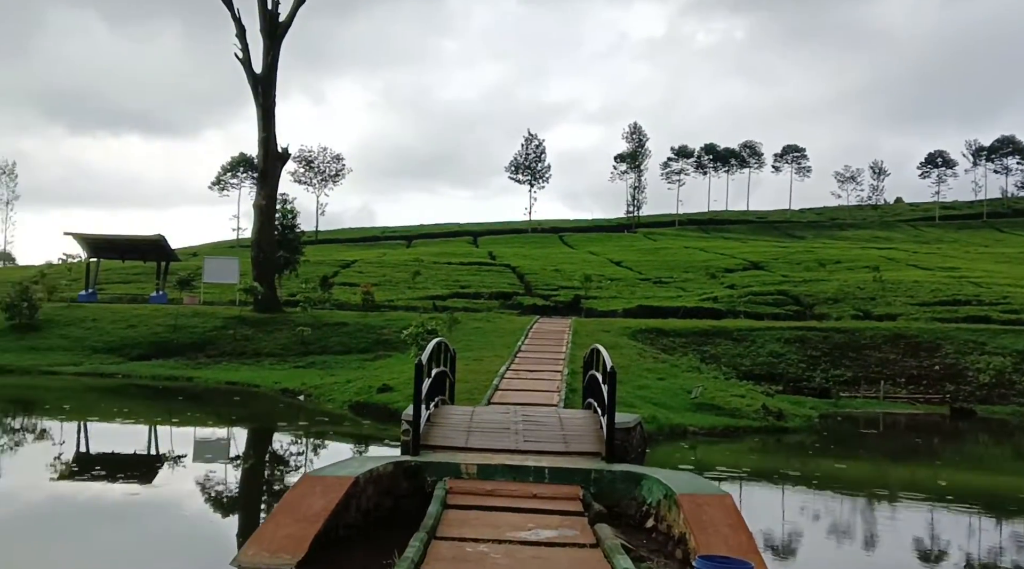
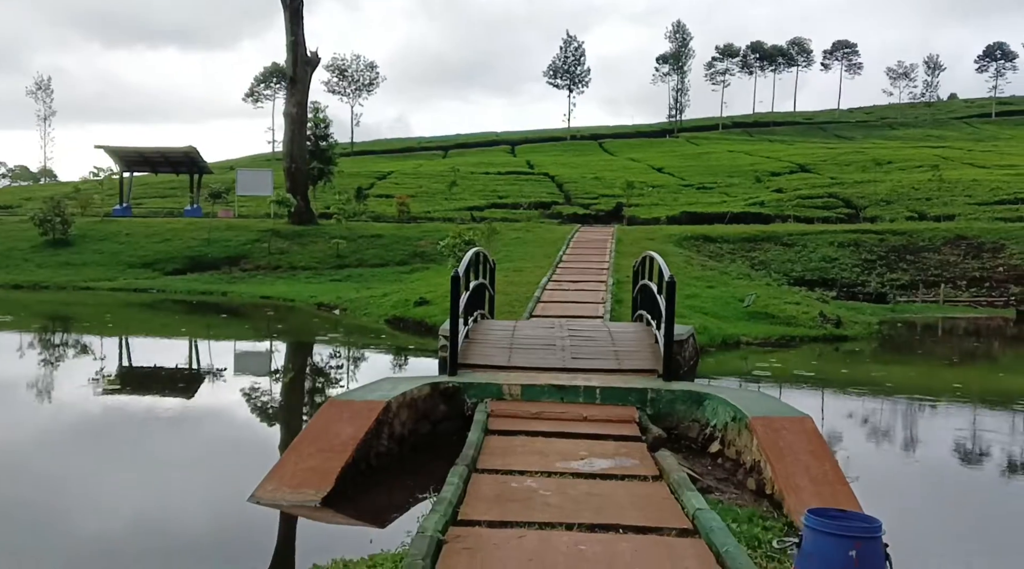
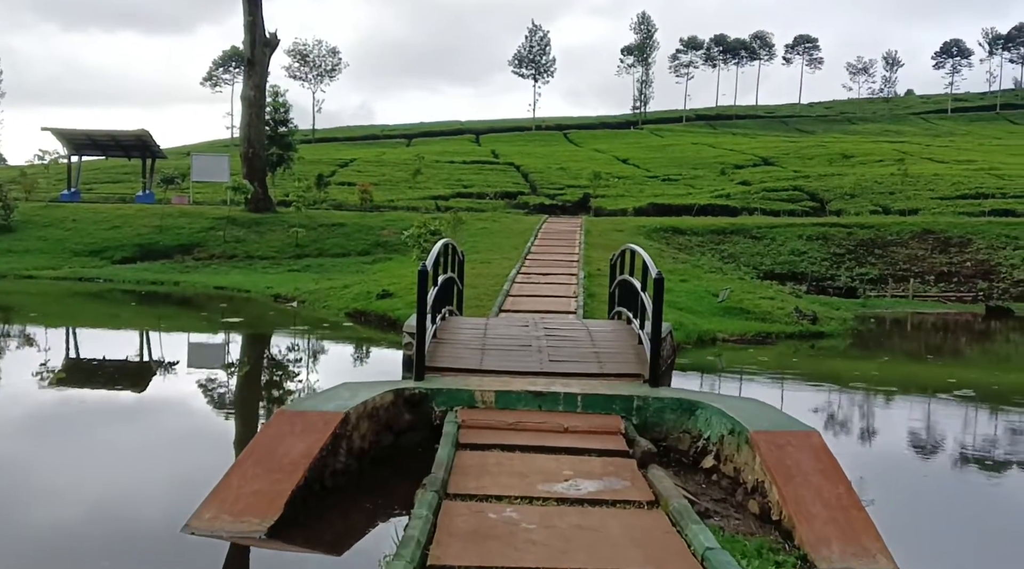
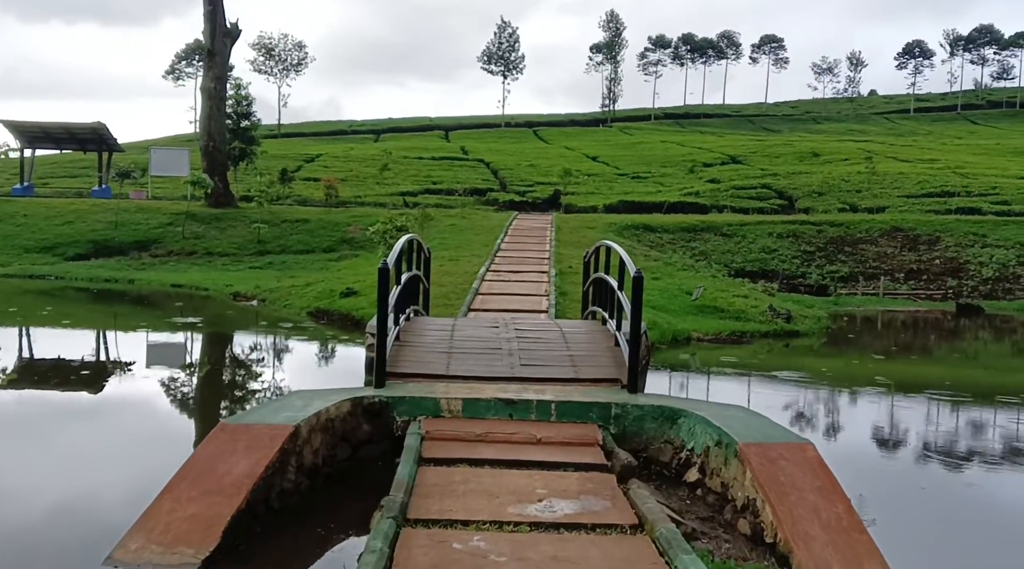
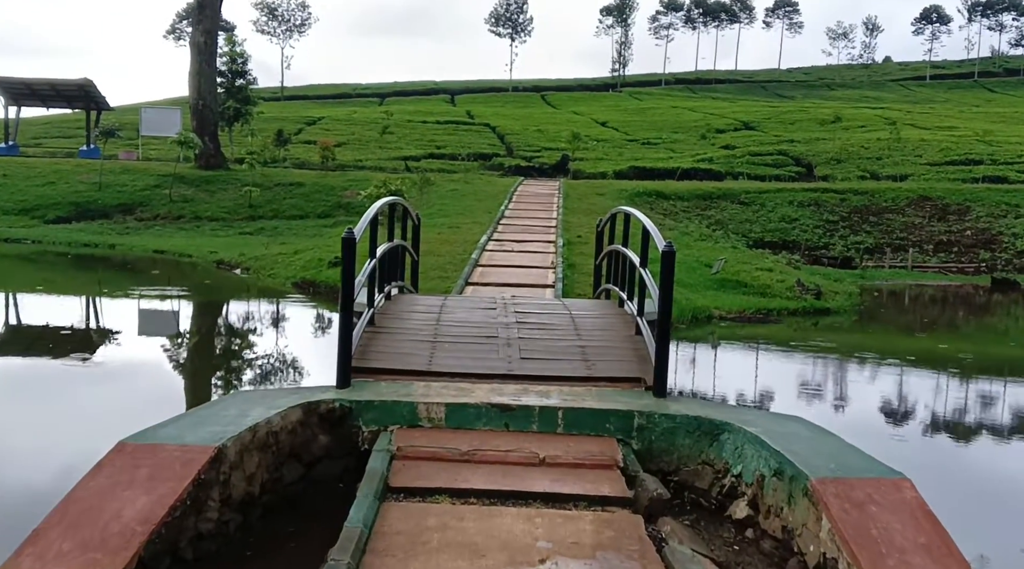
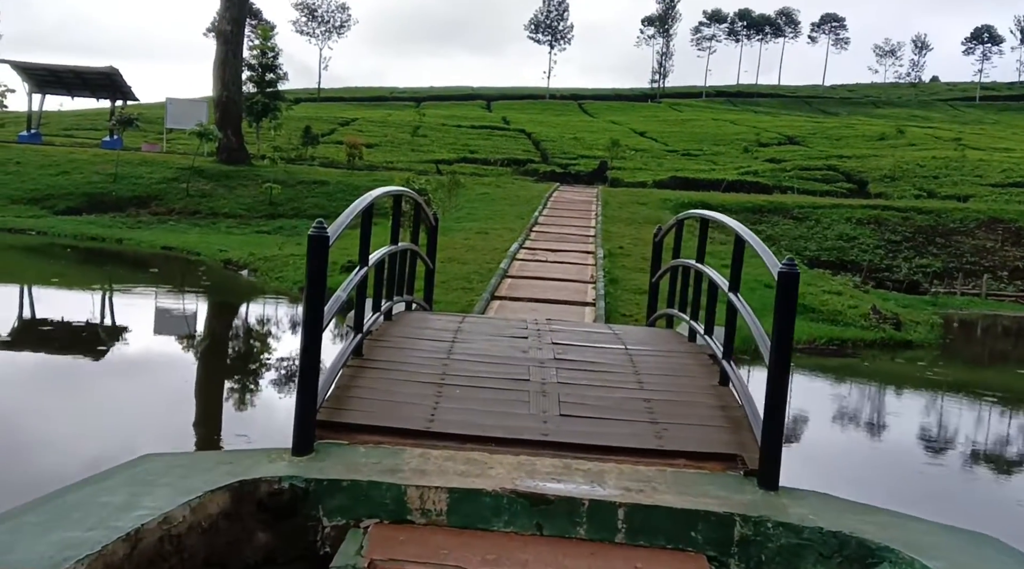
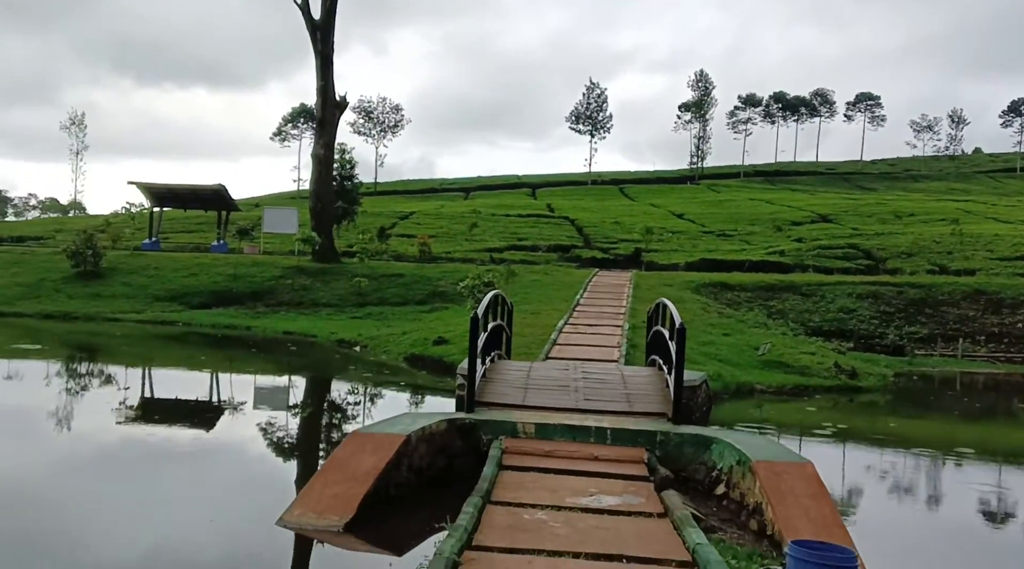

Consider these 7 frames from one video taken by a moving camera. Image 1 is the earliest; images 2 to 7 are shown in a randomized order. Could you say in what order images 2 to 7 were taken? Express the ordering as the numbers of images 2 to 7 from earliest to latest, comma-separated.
7, 2, 3, 4, 5, 6
